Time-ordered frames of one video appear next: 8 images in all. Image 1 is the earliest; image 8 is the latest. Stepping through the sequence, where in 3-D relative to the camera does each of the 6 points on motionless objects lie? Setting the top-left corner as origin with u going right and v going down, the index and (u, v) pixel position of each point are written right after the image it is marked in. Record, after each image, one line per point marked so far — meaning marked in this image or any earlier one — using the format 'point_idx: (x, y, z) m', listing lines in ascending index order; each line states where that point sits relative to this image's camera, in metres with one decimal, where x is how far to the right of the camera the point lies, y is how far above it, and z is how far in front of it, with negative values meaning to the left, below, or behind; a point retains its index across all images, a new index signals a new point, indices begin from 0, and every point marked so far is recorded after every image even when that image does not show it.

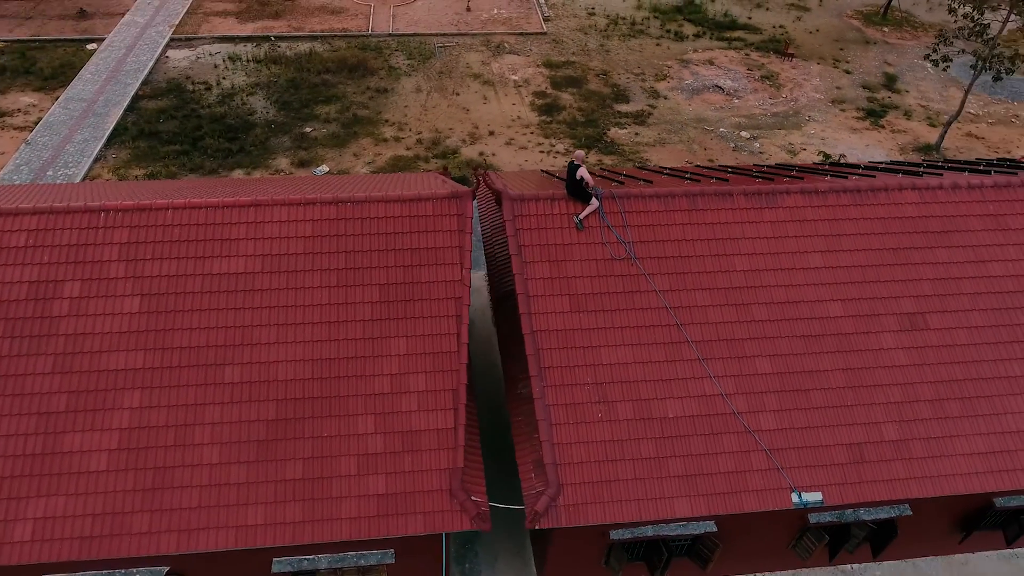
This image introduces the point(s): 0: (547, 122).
0: (+1.0, +4.5, +18.6) m
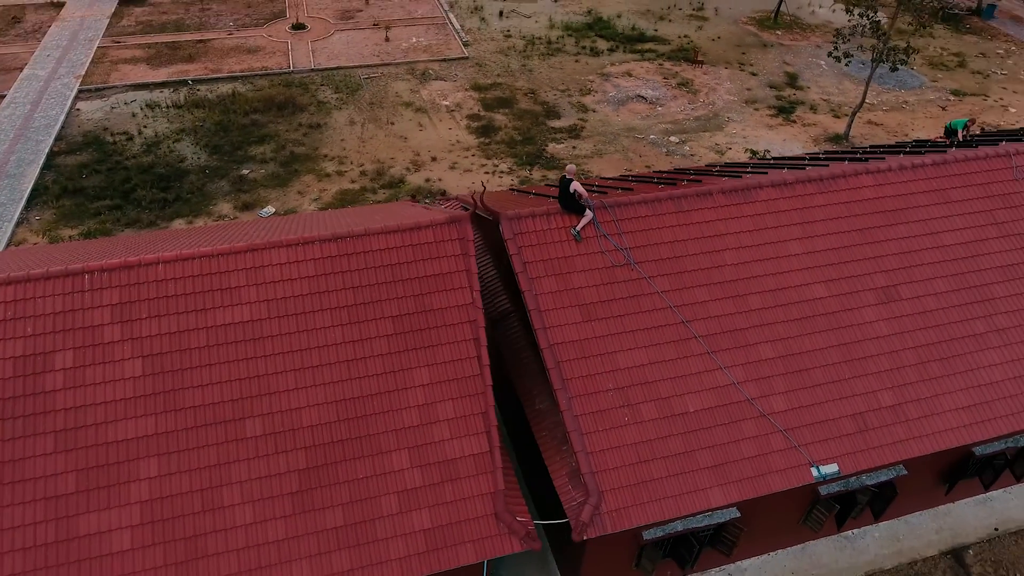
0: (-0.7, +4.0, +18.8) m
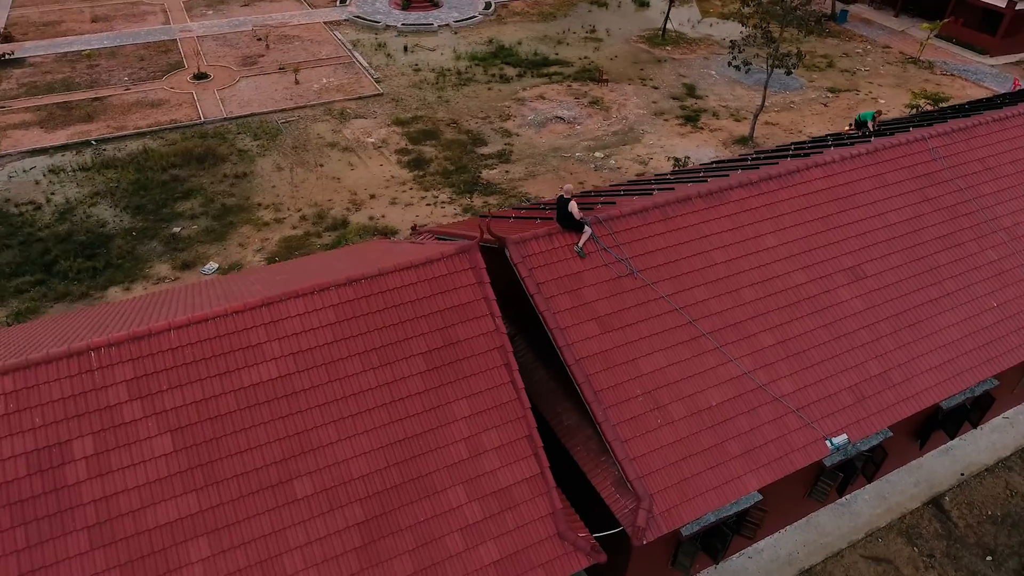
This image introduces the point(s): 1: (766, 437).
0: (-2.5, +3.1, +18.8) m
1: (+3.2, -1.9, +8.5) m
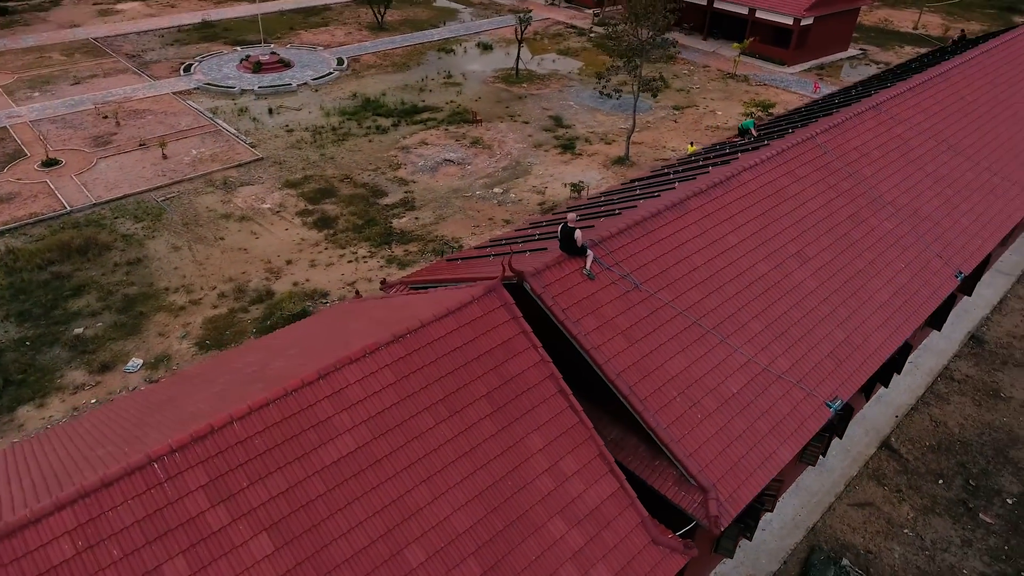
0: (-4.8, +1.4, +18.3) m
1: (+3.7, -1.7, +9.4) m
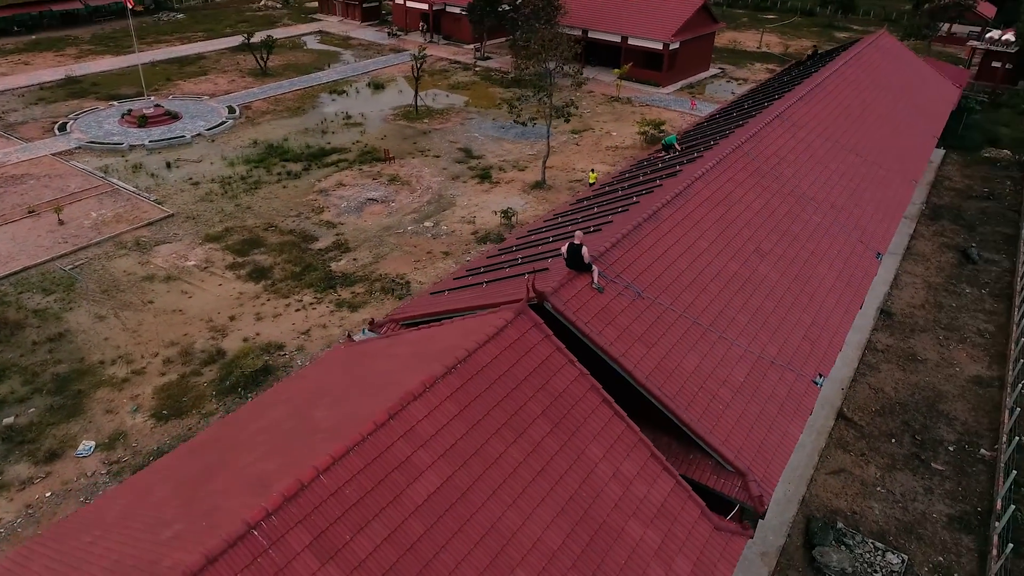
0: (-6.2, +0.1, +17.6) m
1: (+4.1, -1.6, +10.2) m
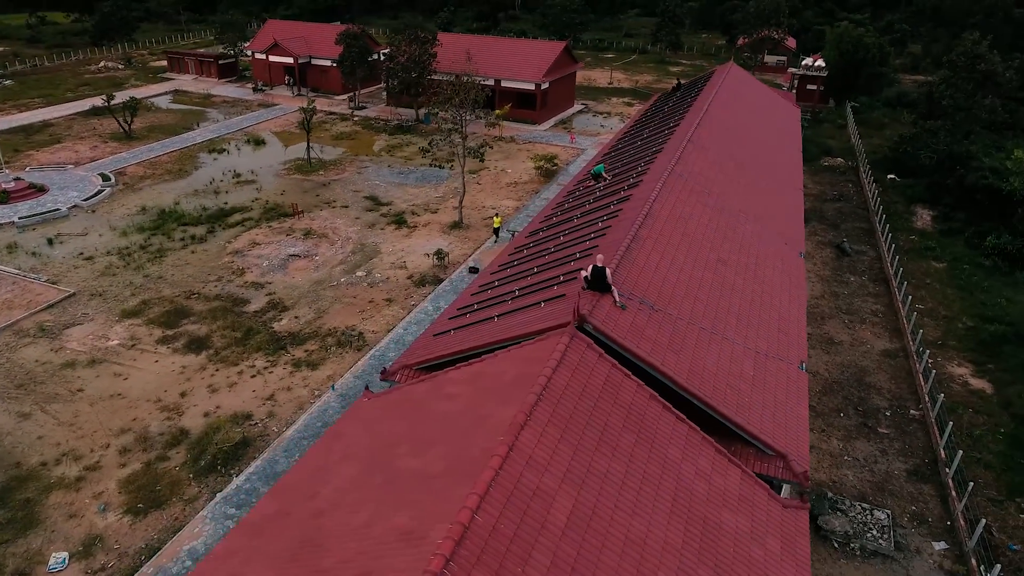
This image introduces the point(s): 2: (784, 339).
0: (-7.2, -1.6, +16.4) m
1: (+4.5, -1.5, +11.3) m
2: (+5.0, -1.0, +12.5) m
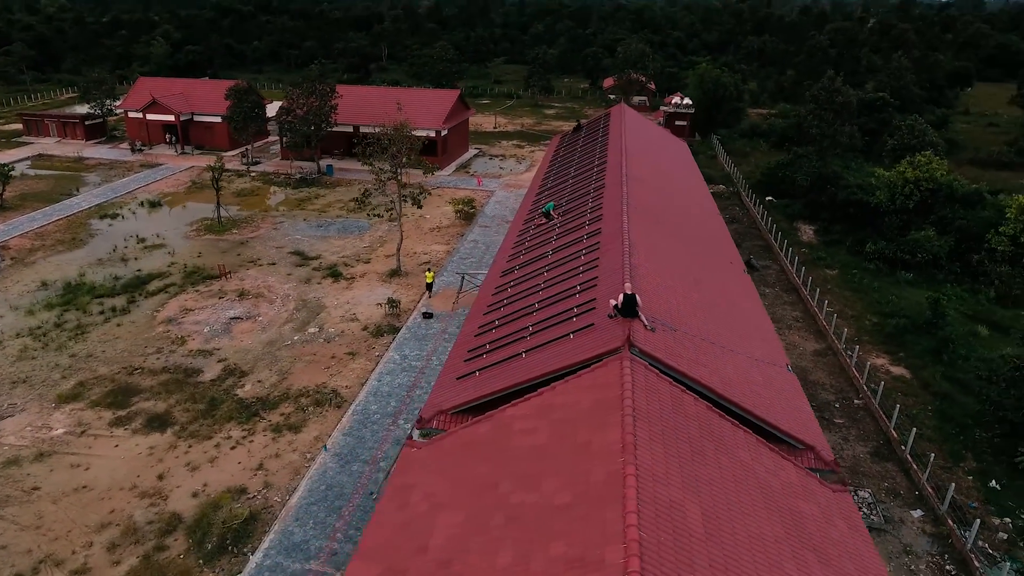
0: (-7.4, -3.2, +15.2) m
1: (+5.0, -1.7, +12.5) m
2: (+5.2, -1.2, +13.8) m
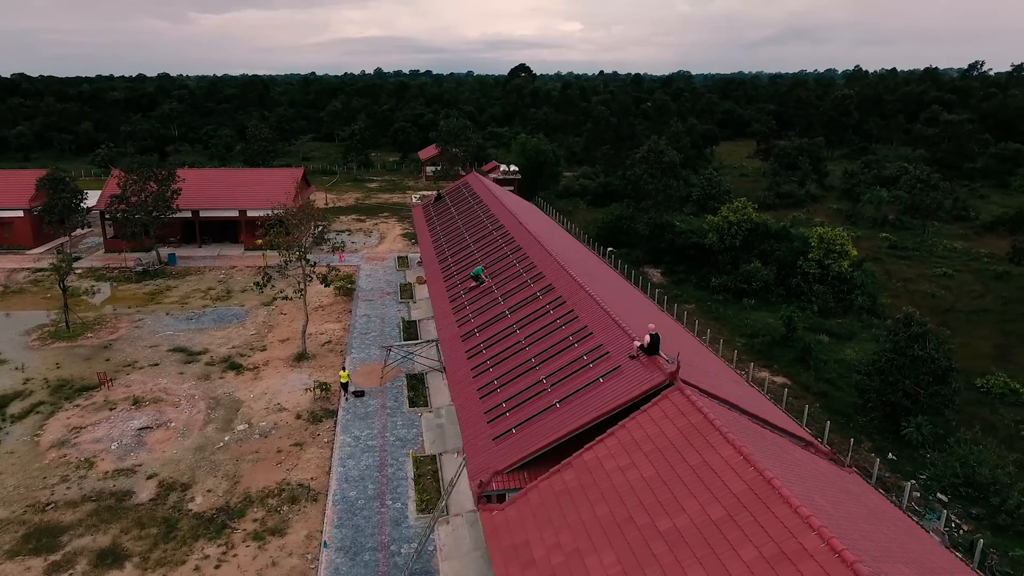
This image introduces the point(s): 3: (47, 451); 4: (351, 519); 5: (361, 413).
0: (-7.2, -5.3, +13.2) m
1: (+5.2, -2.3, +14.4) m
2: (+4.9, -1.9, +15.8) m
3: (-11.6, -4.0, +16.9) m
4: (-3.5, -4.9, +14.5) m
5: (-4.3, -3.5, +19.2) m
